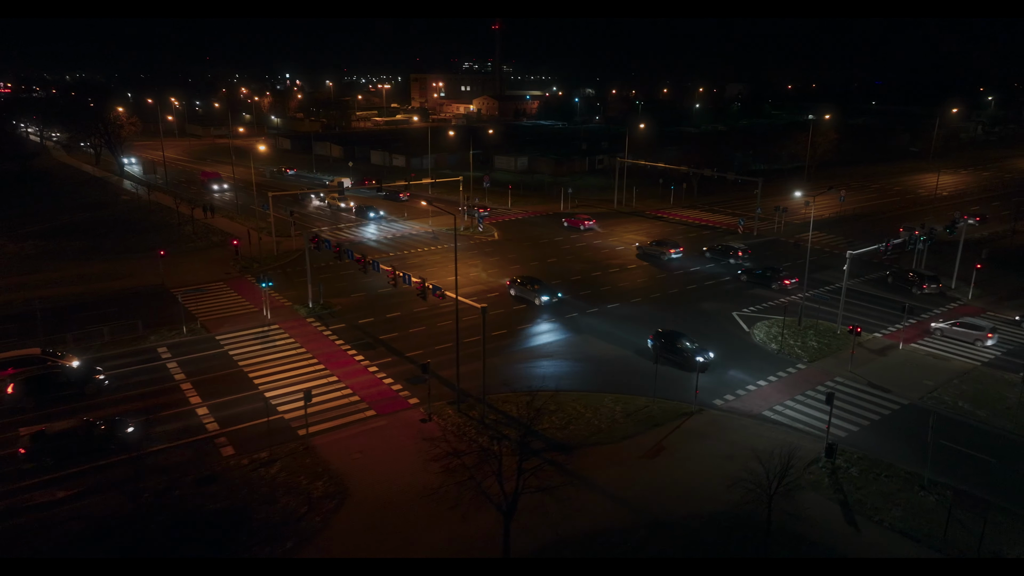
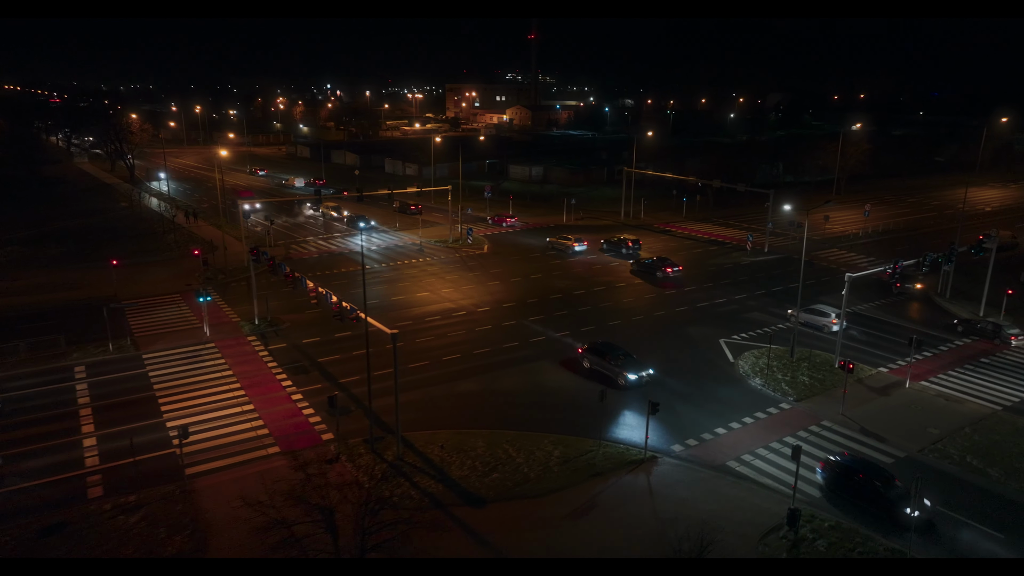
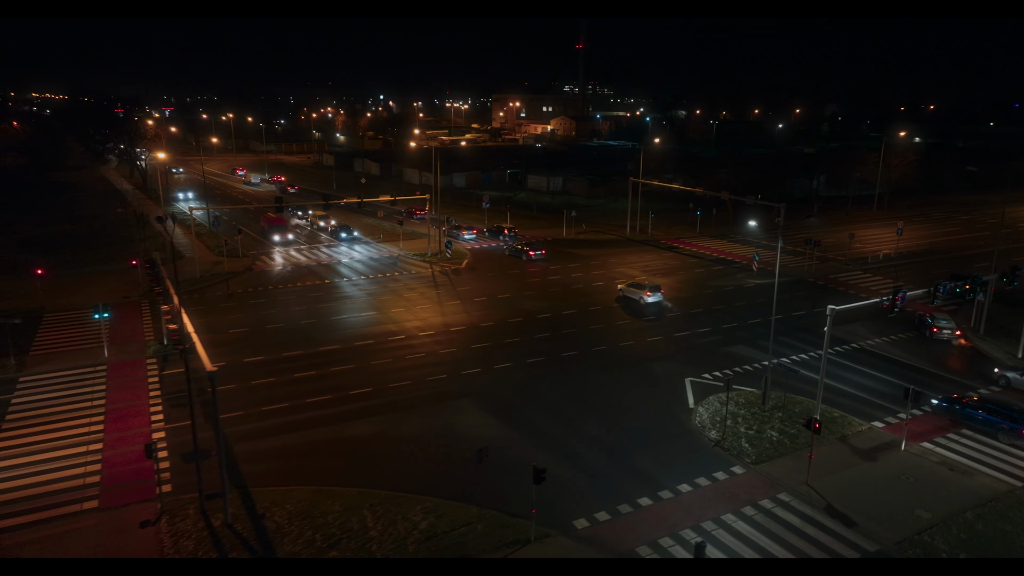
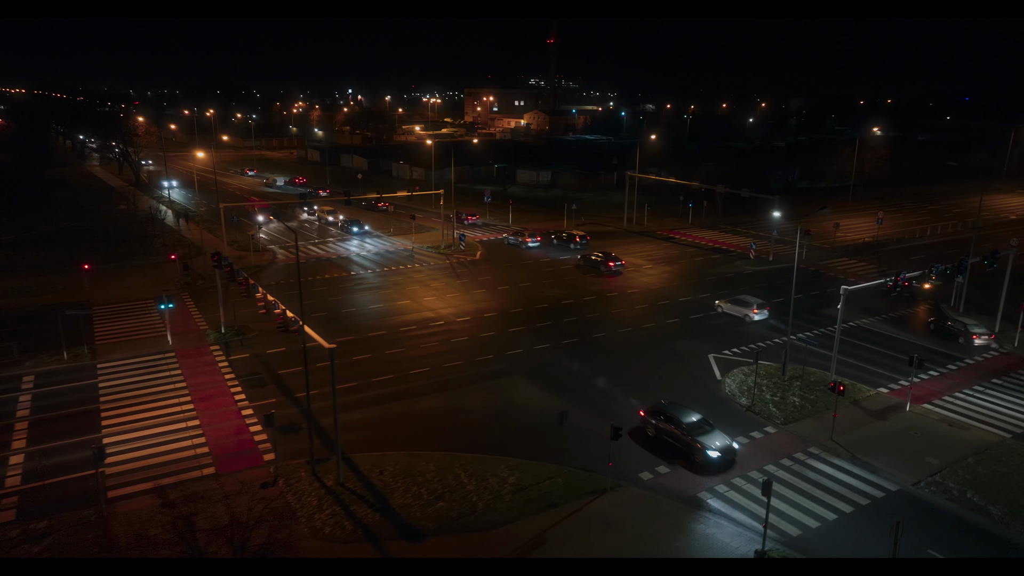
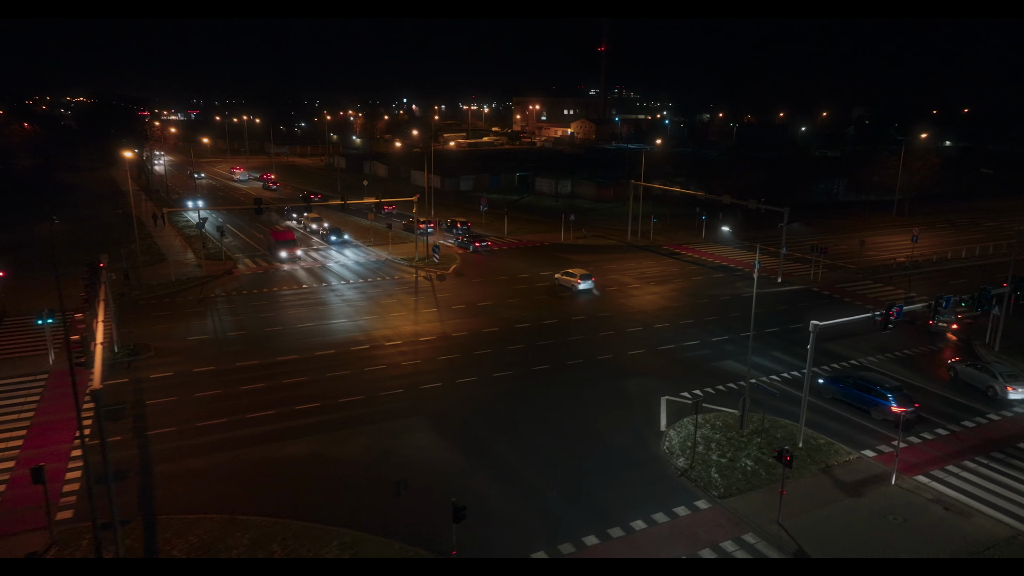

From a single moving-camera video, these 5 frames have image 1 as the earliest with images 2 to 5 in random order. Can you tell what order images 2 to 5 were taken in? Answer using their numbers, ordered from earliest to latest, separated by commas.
2, 4, 3, 5
